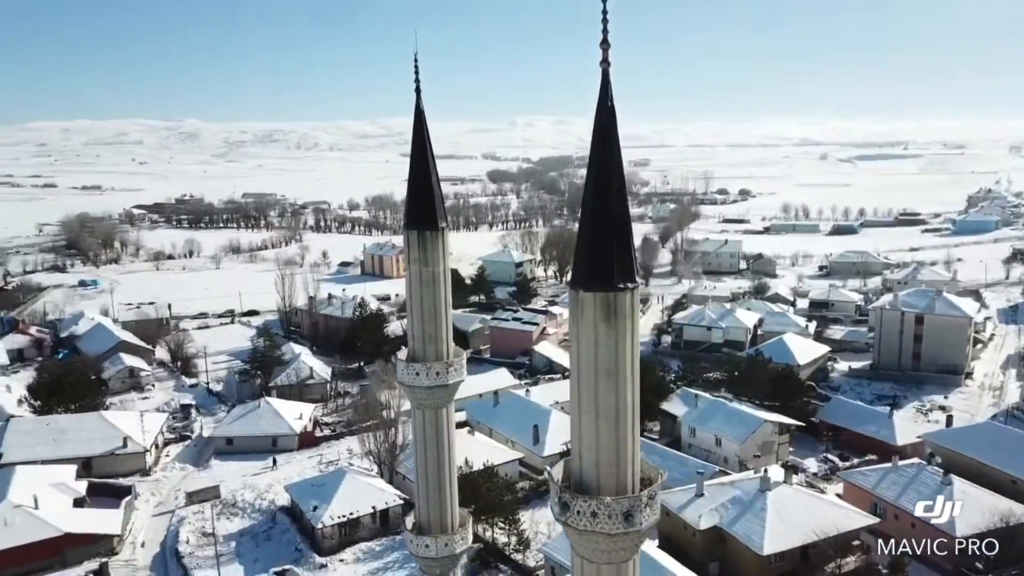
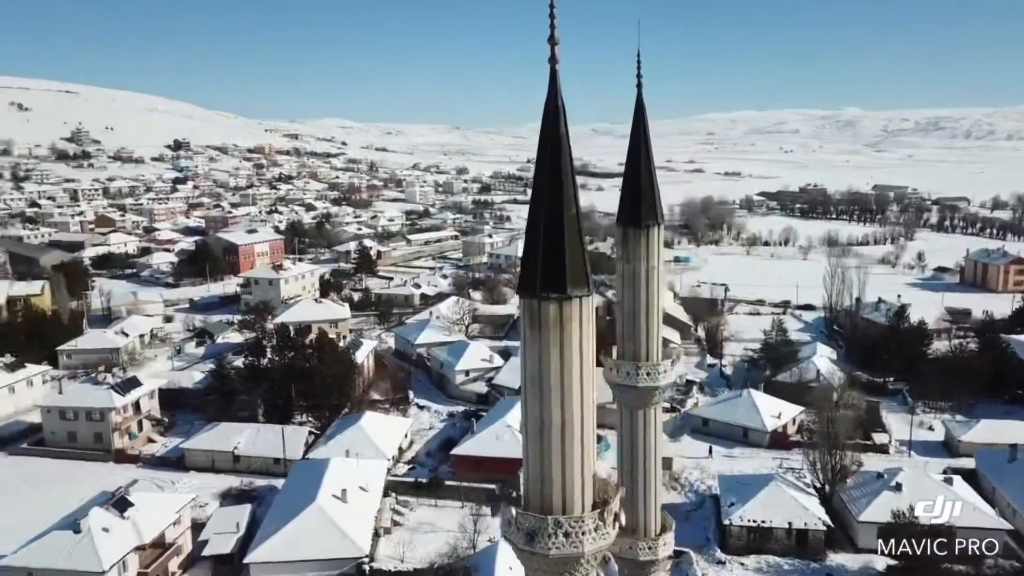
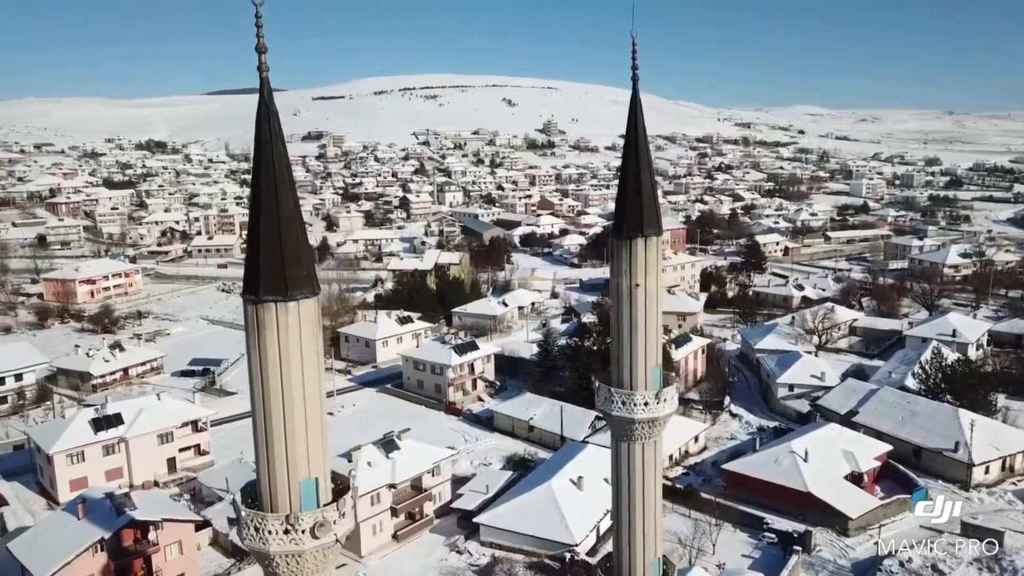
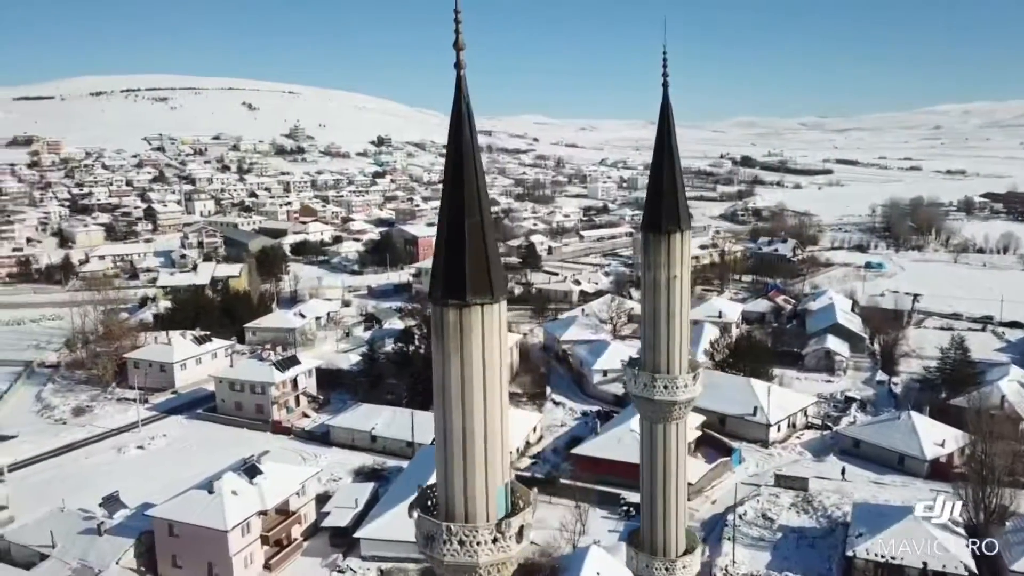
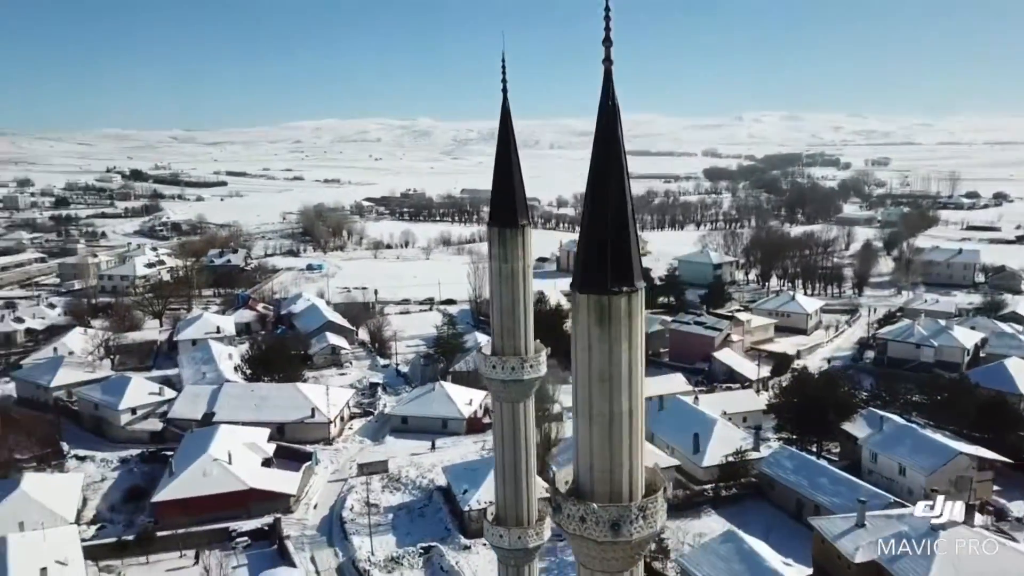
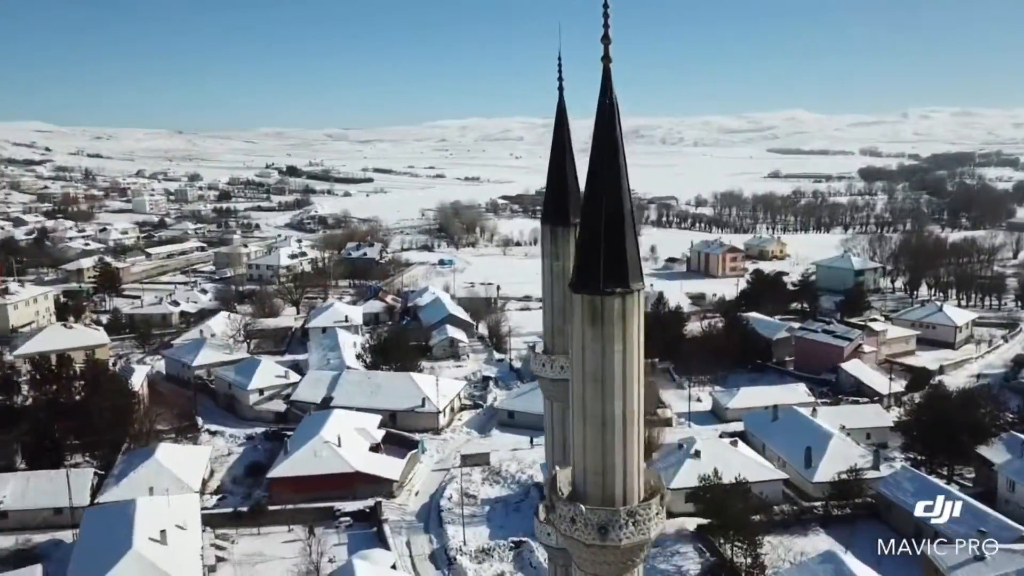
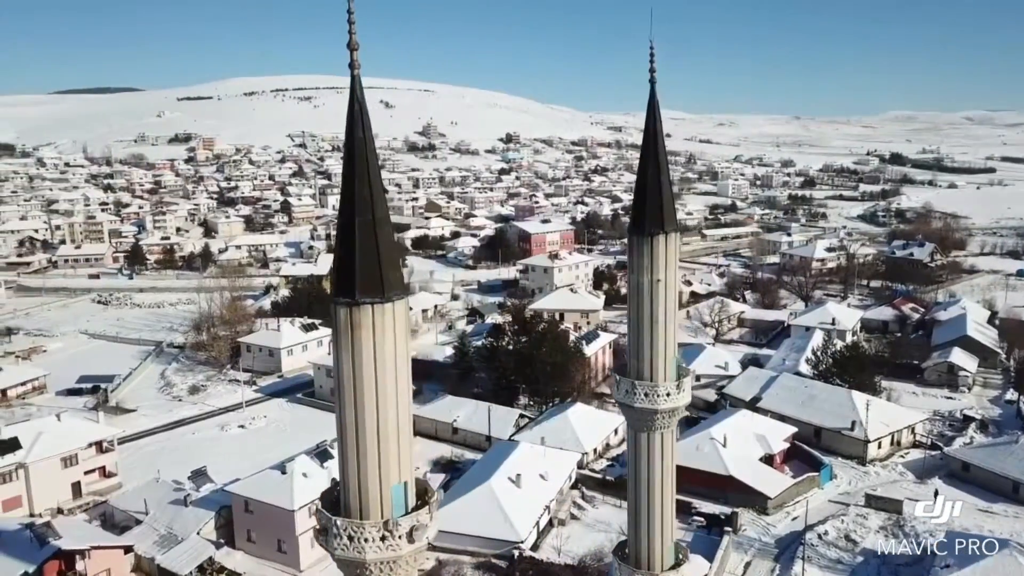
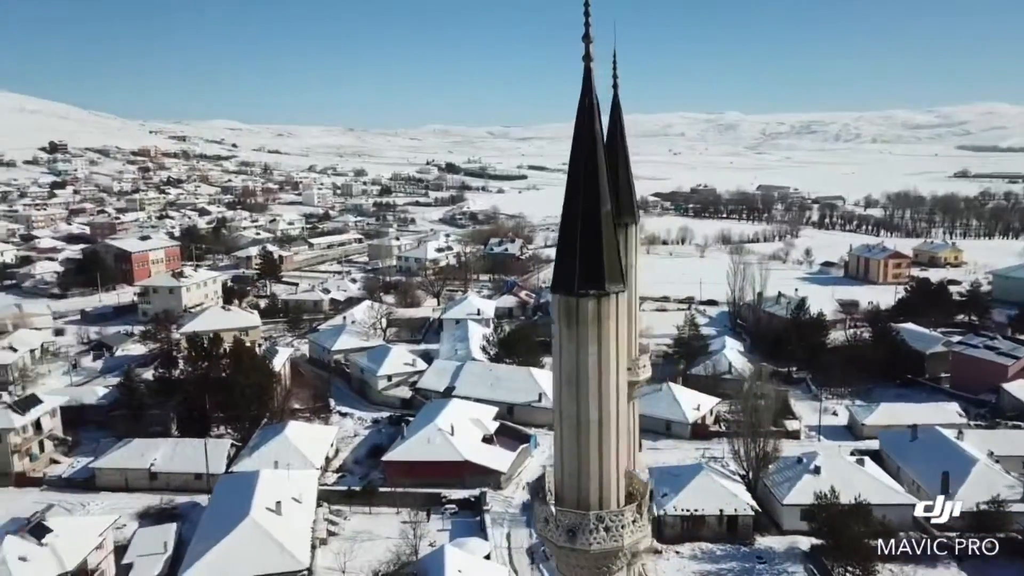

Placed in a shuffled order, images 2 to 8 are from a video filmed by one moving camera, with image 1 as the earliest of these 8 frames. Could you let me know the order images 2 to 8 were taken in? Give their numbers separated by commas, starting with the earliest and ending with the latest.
5, 6, 8, 2, 4, 7, 3
